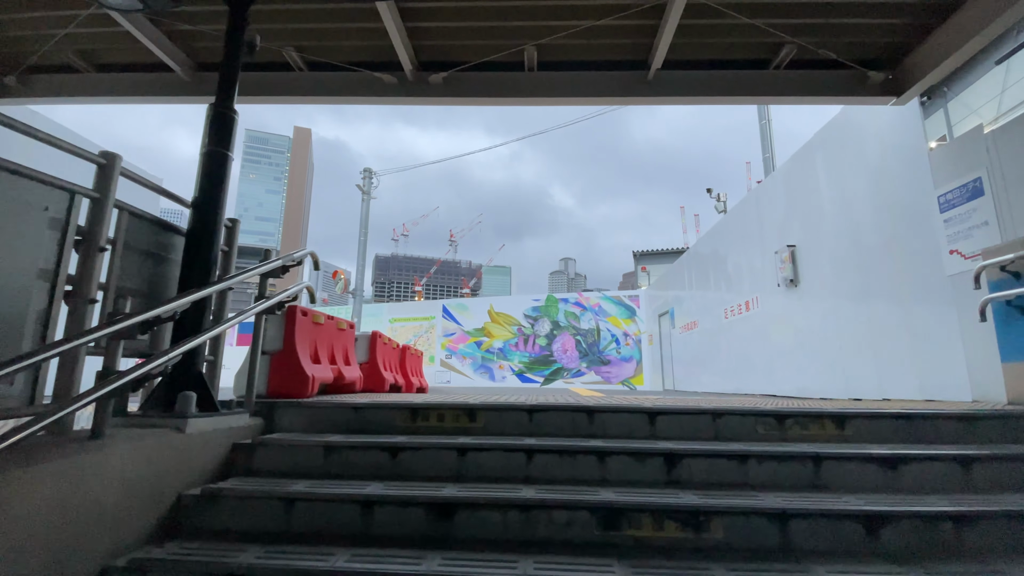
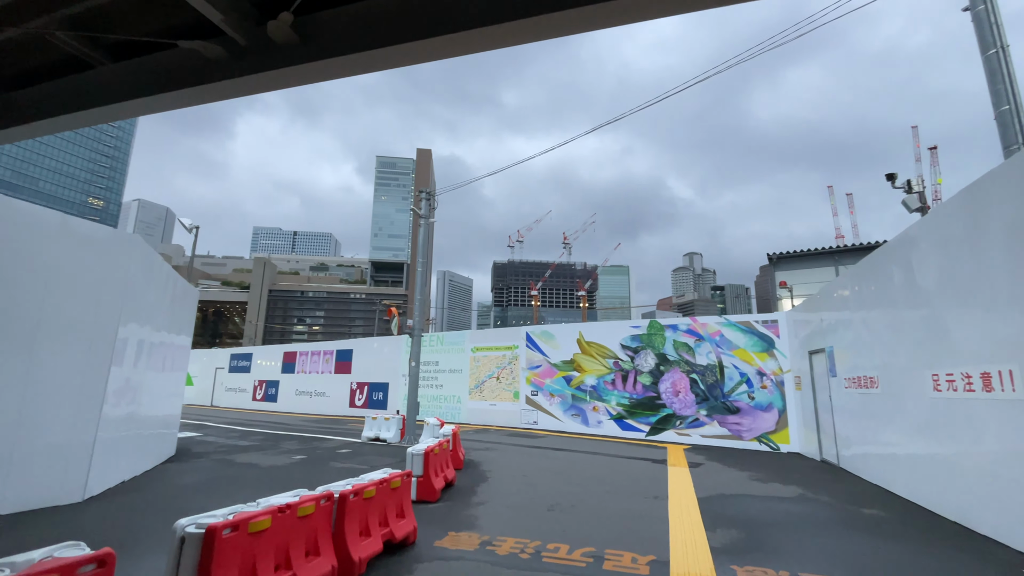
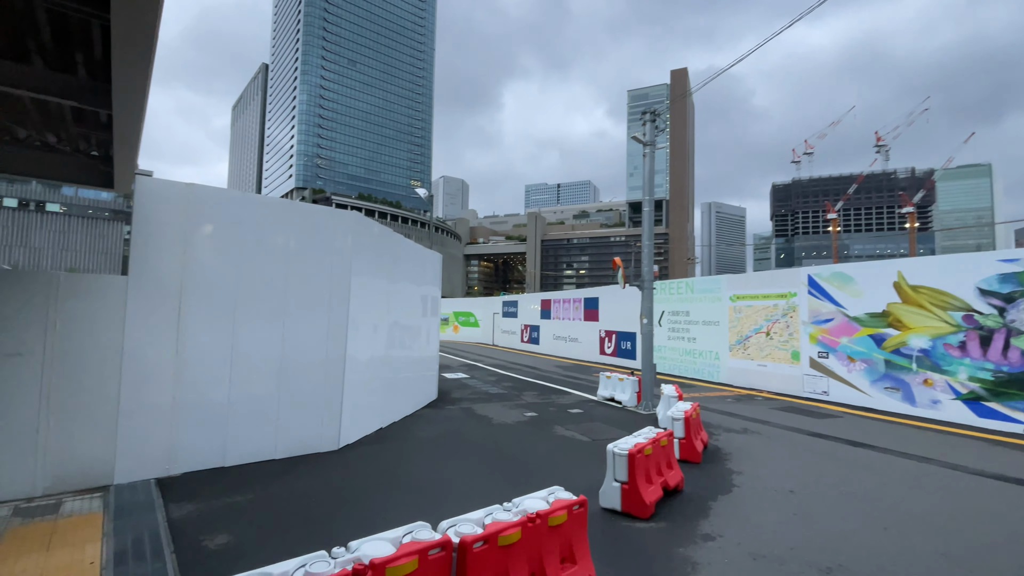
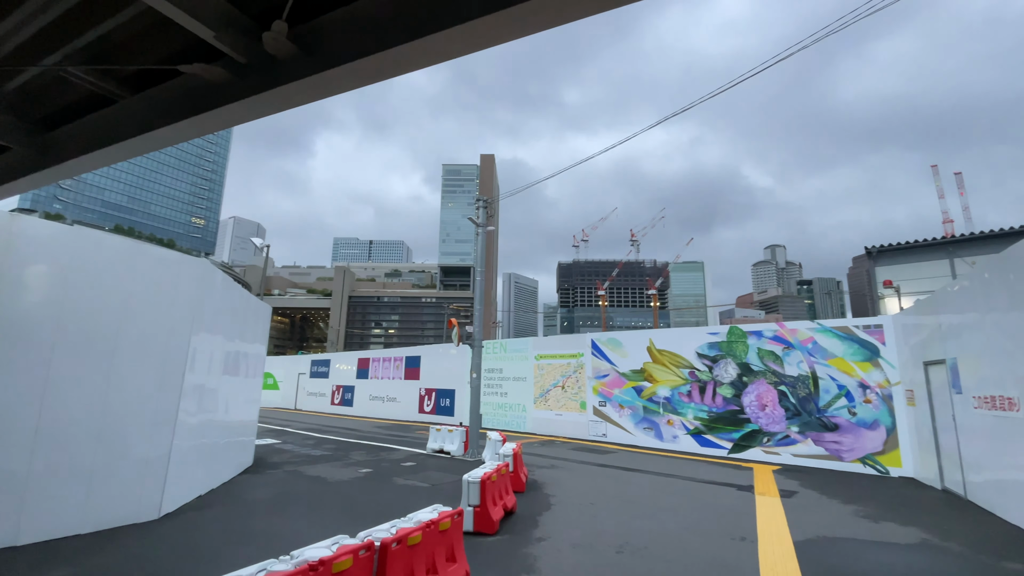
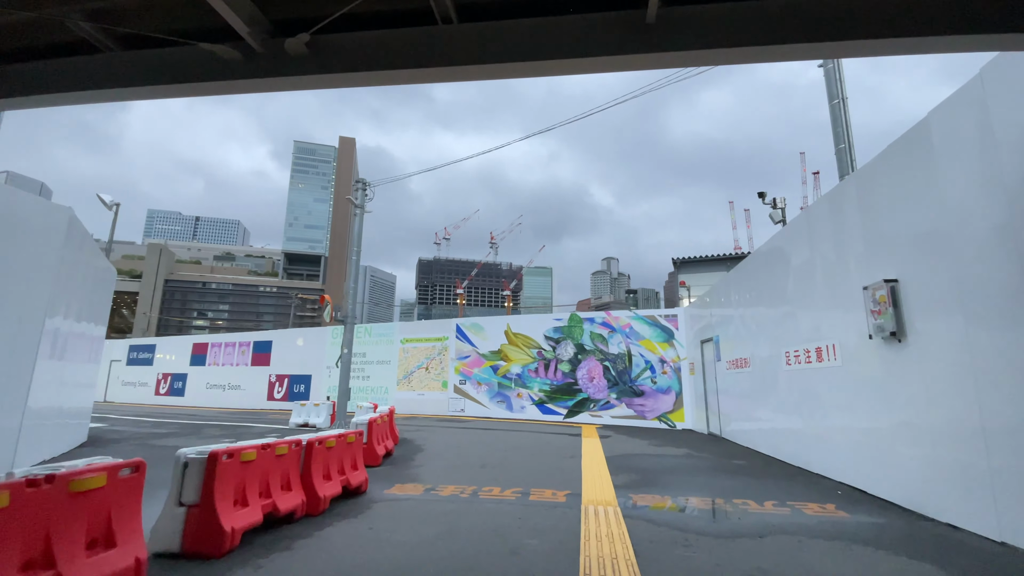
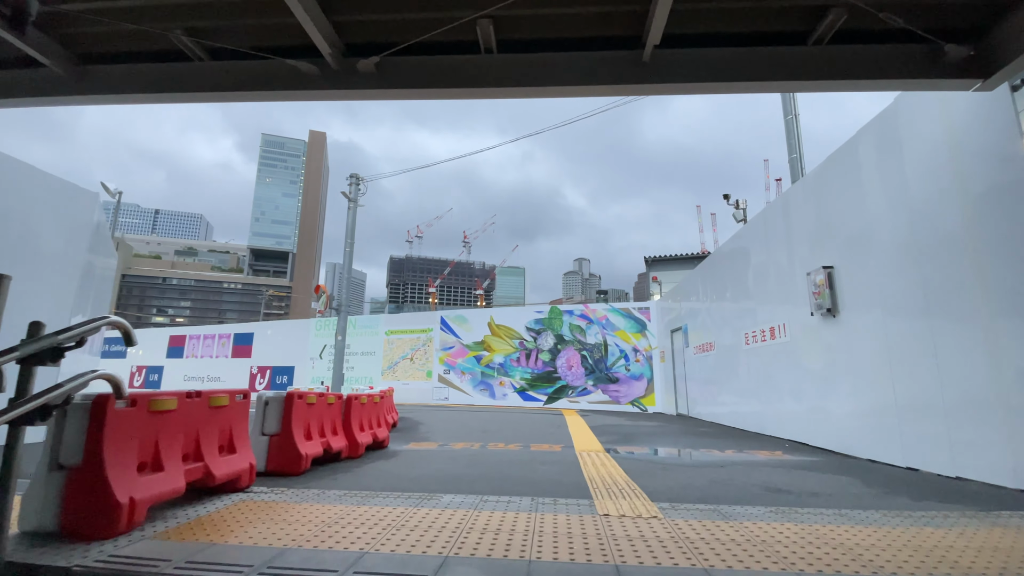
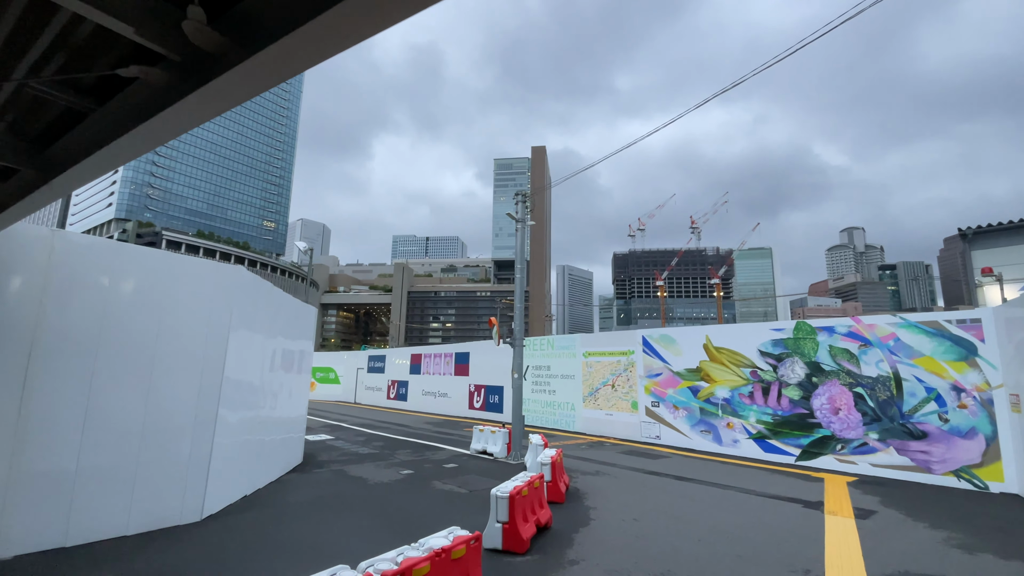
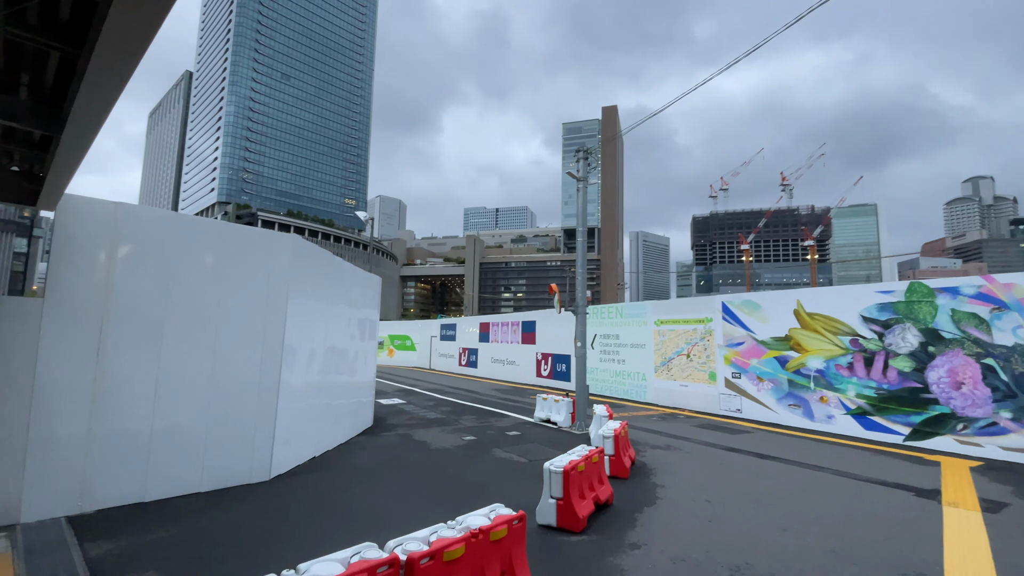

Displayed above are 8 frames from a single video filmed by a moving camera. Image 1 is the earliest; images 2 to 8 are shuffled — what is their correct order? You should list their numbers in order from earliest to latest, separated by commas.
6, 5, 2, 4, 7, 8, 3
